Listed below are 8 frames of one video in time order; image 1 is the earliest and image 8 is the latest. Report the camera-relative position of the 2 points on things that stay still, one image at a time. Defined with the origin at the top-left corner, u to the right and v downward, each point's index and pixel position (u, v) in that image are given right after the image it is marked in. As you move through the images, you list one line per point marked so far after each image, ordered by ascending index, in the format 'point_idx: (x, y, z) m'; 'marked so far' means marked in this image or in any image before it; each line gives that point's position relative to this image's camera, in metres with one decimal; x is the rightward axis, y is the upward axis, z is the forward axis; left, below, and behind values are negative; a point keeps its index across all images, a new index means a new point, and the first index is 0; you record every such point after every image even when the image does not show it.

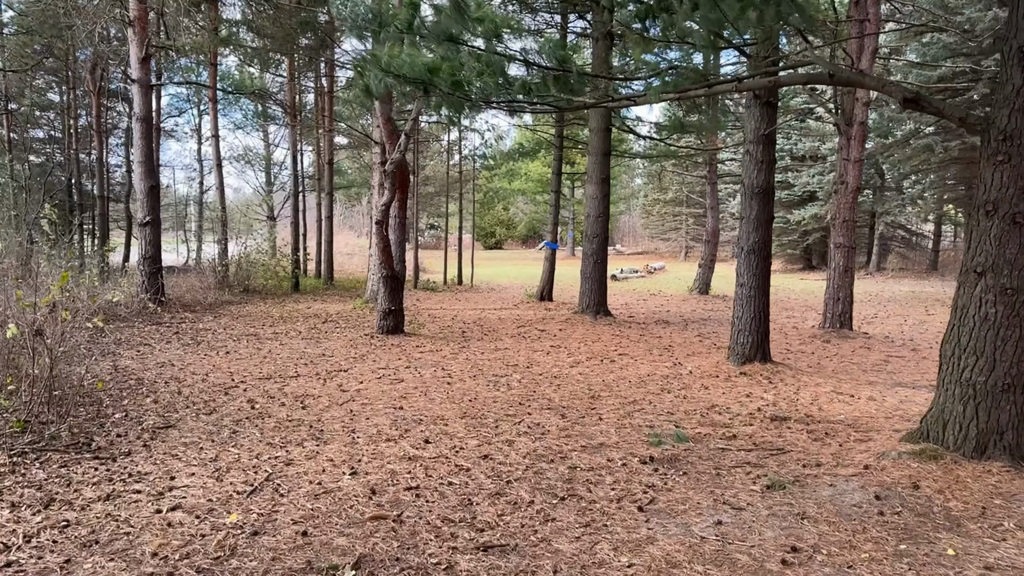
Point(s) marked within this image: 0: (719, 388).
0: (+1.3, -0.7, +4.9) m
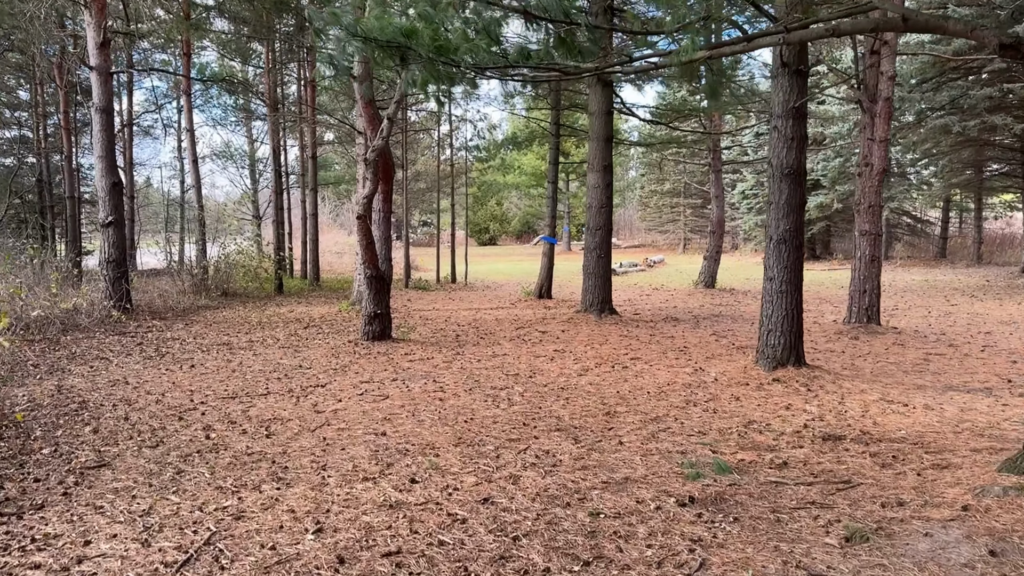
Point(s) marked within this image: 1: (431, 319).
0: (+1.4, -0.6, +4.3) m
1: (-0.9, -0.3, +8.4) m
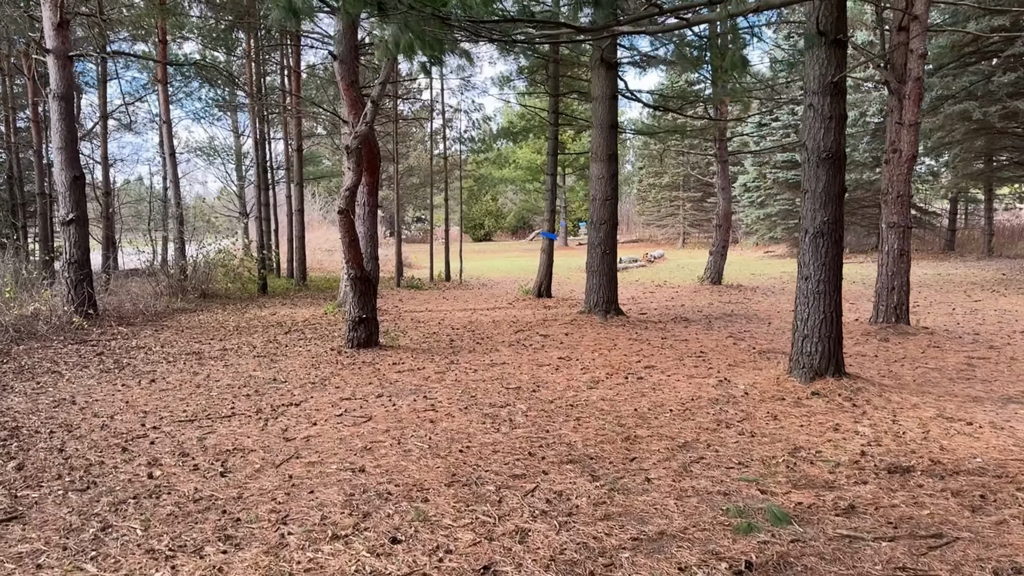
0: (+1.4, -0.6, +3.7) m
1: (-0.9, -0.3, +7.8) m
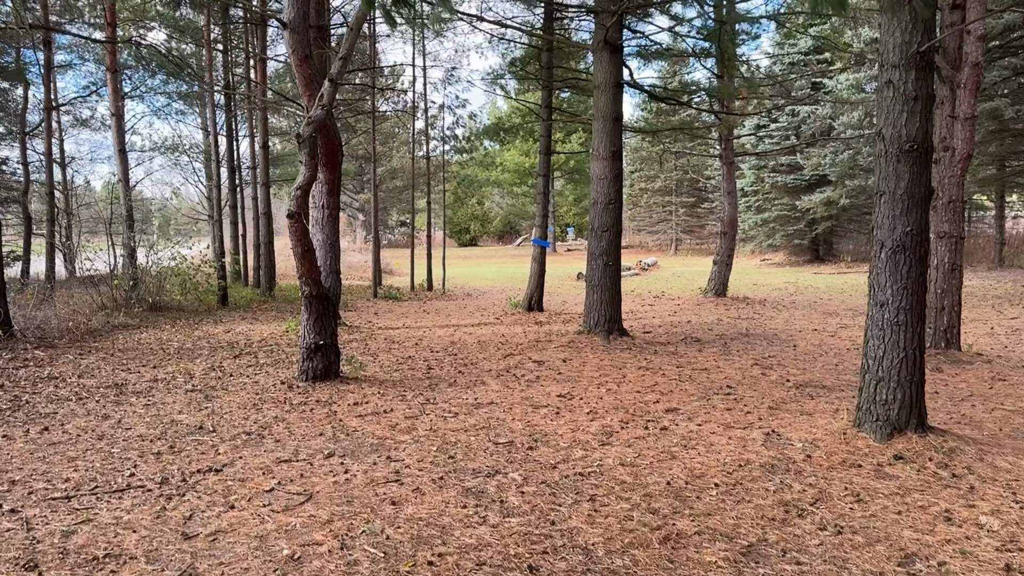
0: (+1.3, -0.8, +2.7) m
1: (-1.0, -0.5, +6.8) m
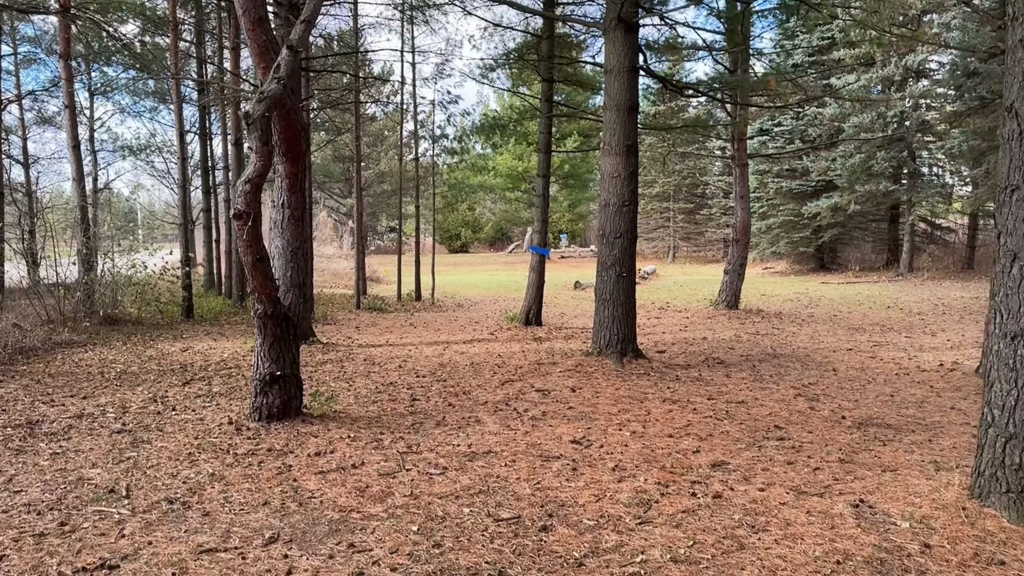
0: (+1.4, -0.8, +1.9) m
1: (-1.0, -0.6, +5.9) m
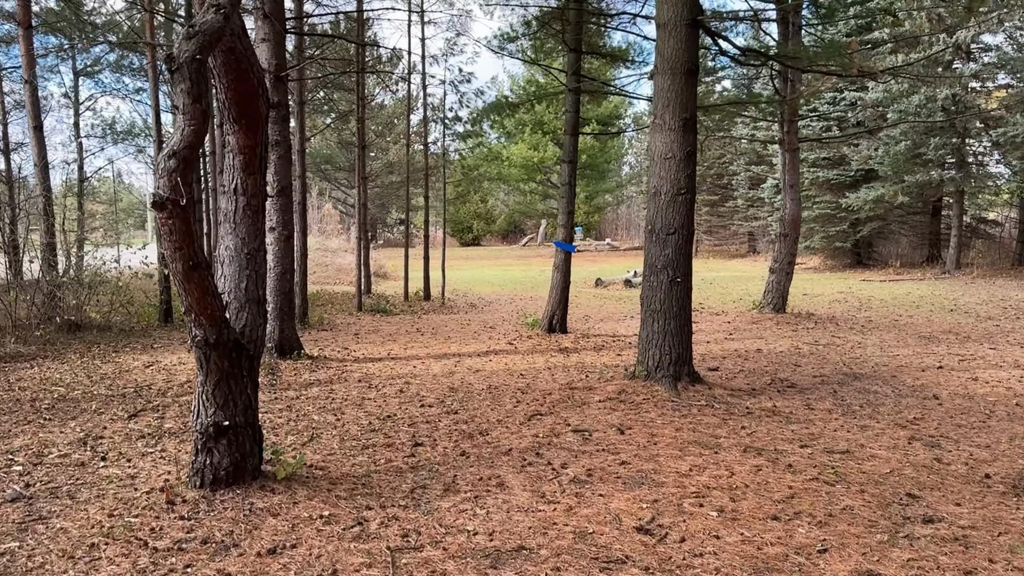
0: (+1.5, -0.9, +0.8) m
1: (-0.9, -0.6, +4.9) m
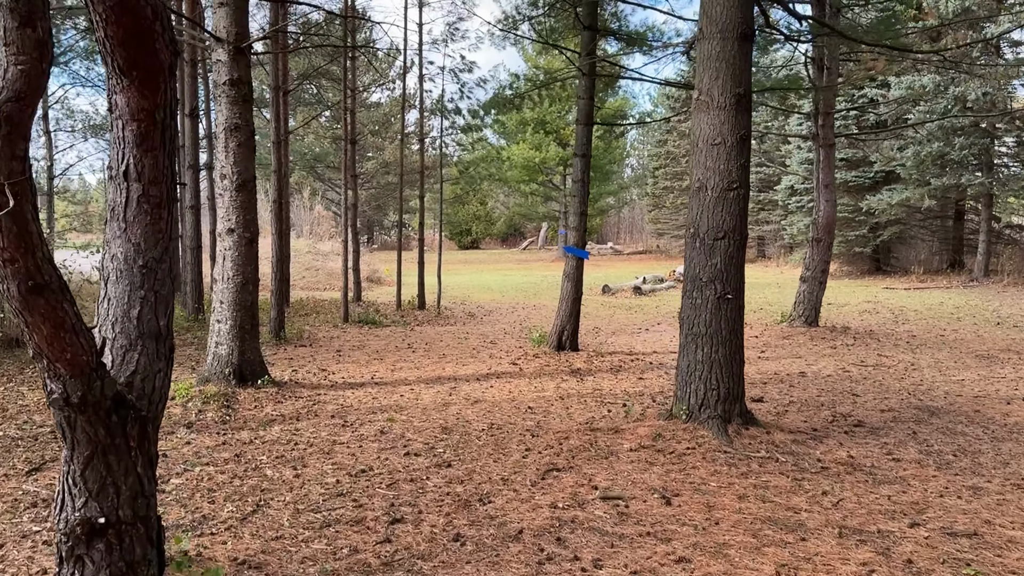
0: (+1.5, -1.0, -0.1) m
1: (-0.8, -0.7, +3.9) m
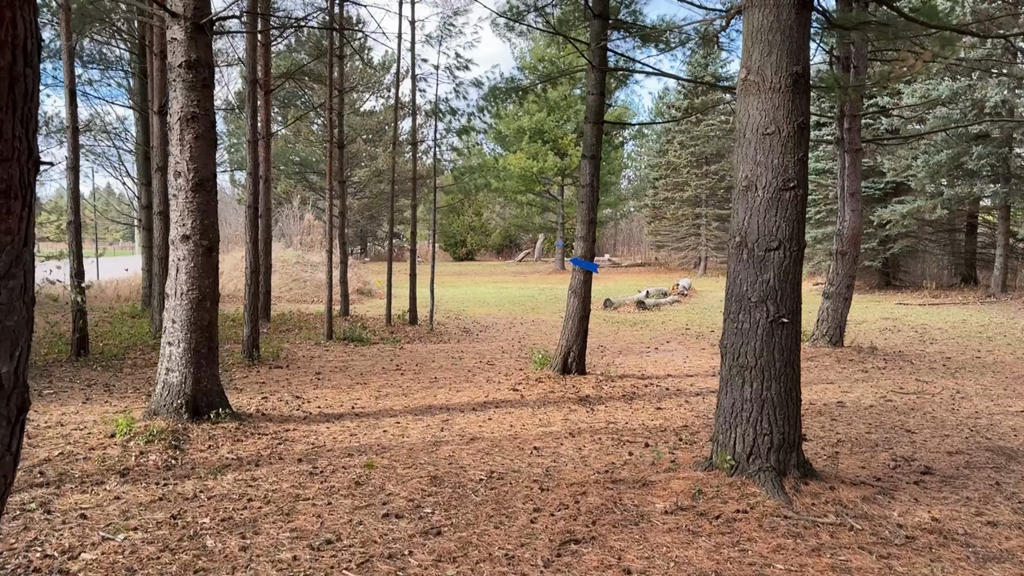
0: (+1.6, -1.0, -0.8) m
1: (-0.8, -0.8, +3.3) m
